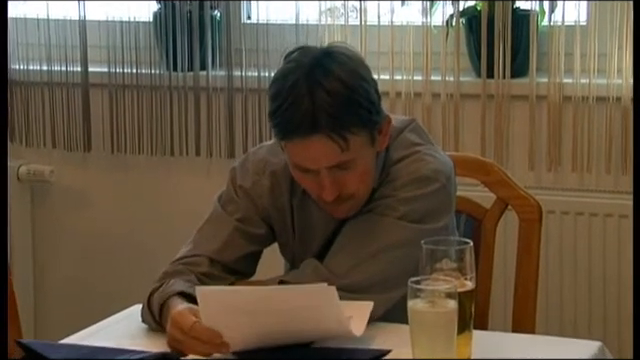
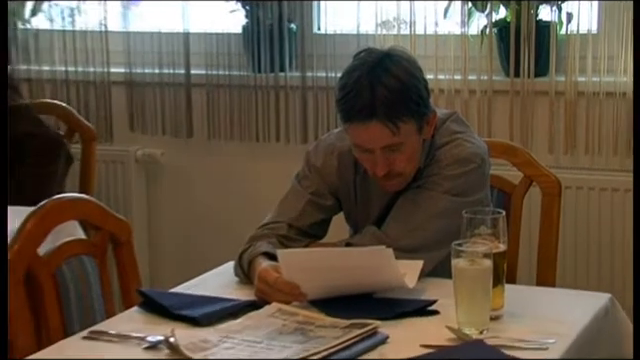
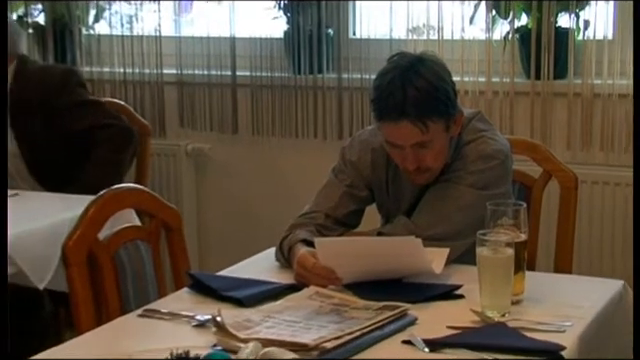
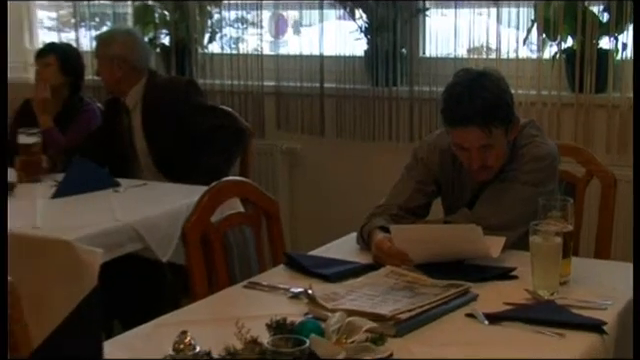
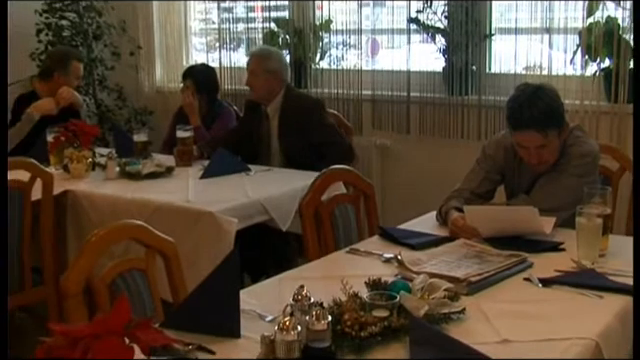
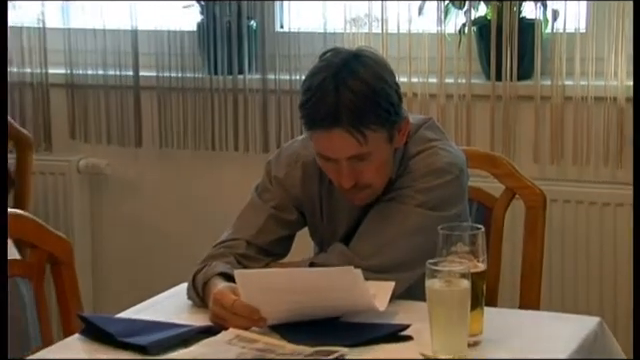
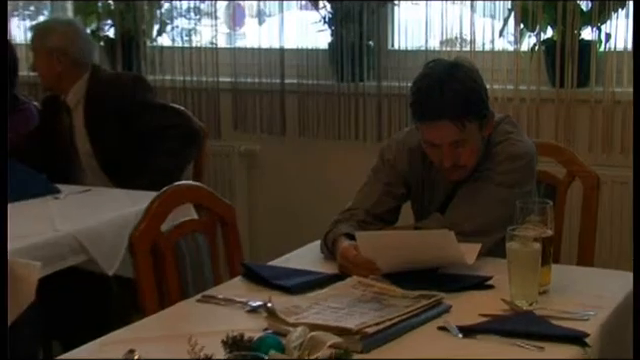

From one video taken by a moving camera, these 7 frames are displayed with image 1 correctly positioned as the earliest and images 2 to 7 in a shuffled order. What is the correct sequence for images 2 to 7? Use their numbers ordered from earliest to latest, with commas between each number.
6, 2, 3, 7, 4, 5
